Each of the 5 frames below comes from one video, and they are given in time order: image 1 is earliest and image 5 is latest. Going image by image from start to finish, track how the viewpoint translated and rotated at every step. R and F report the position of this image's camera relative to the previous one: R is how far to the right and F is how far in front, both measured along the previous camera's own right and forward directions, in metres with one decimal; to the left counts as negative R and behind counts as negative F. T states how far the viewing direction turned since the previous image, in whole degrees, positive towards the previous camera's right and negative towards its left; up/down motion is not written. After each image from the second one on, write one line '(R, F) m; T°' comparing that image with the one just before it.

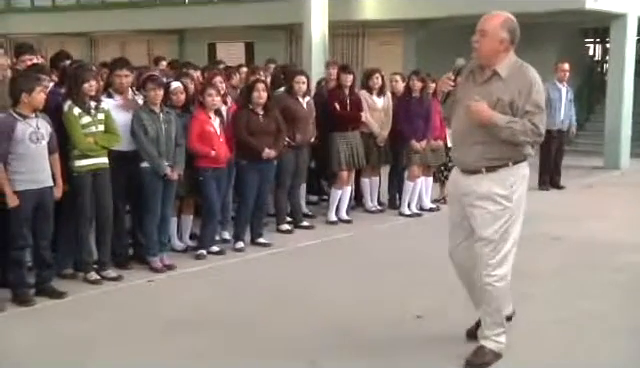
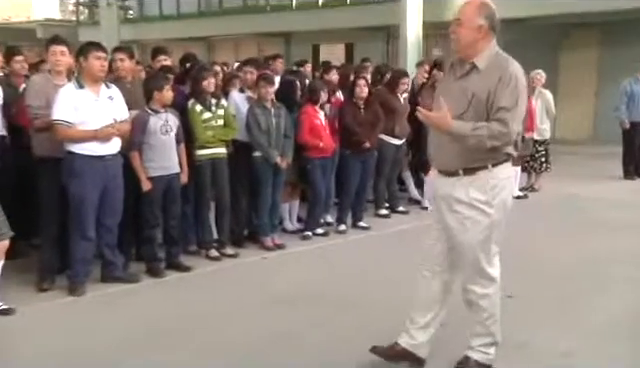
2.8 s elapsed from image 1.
(-0.2, -0.6) m; -6°
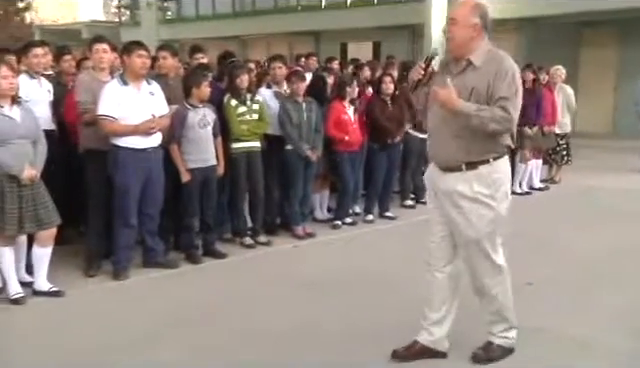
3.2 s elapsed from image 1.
(0.0, -0.3) m; -2°
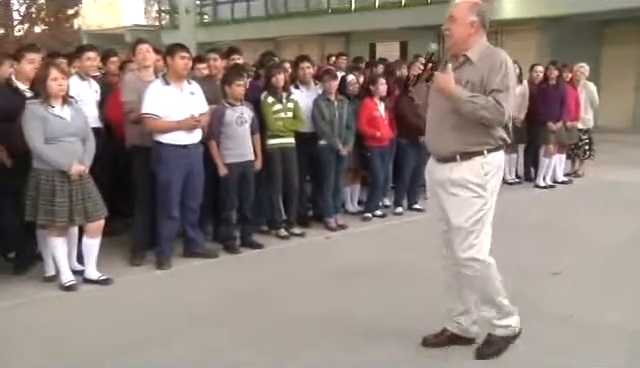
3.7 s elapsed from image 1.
(-0.1, -0.3) m; -2°
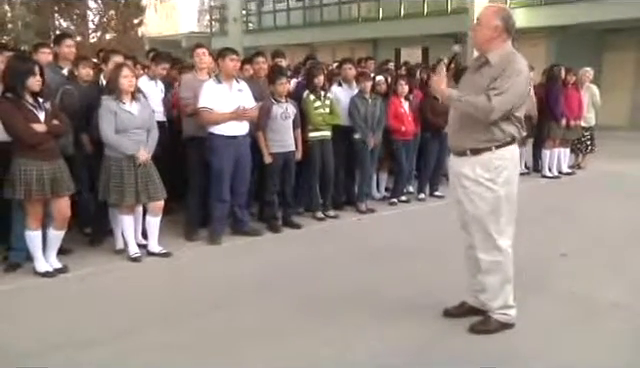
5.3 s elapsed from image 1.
(-0.2, -1.0) m; -1°
